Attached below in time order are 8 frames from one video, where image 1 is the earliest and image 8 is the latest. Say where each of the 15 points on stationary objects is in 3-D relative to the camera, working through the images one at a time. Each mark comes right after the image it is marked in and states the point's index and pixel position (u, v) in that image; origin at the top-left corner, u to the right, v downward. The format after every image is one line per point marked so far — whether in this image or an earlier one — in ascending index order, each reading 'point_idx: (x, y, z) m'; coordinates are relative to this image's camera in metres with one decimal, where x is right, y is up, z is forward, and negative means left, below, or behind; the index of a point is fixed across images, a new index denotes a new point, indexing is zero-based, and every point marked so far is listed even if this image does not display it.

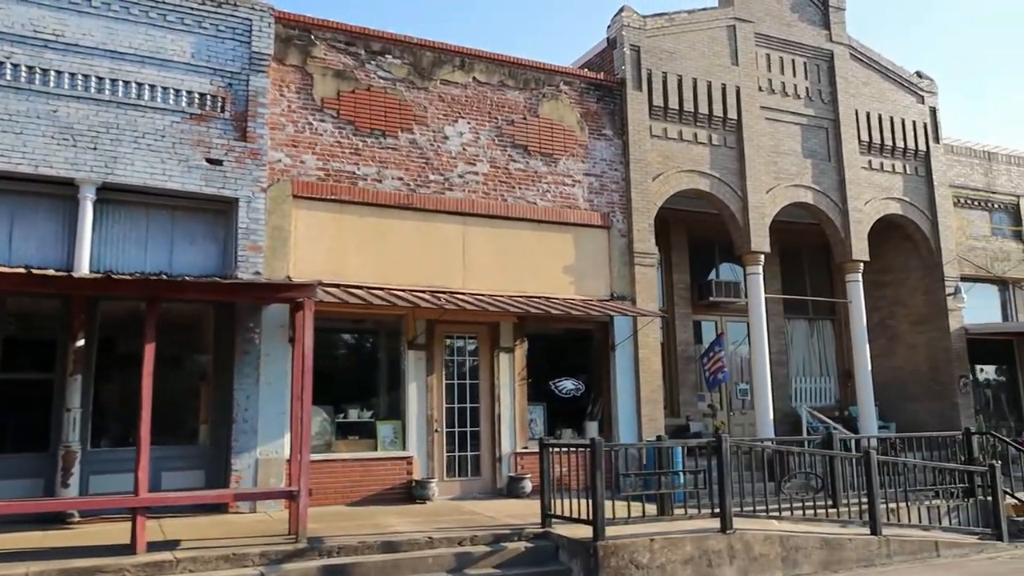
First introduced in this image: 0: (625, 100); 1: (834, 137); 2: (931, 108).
0: (+2.1, +3.6, +13.7) m
1: (+7.0, +3.3, +15.7) m
2: (+9.9, +4.2, +16.9) m
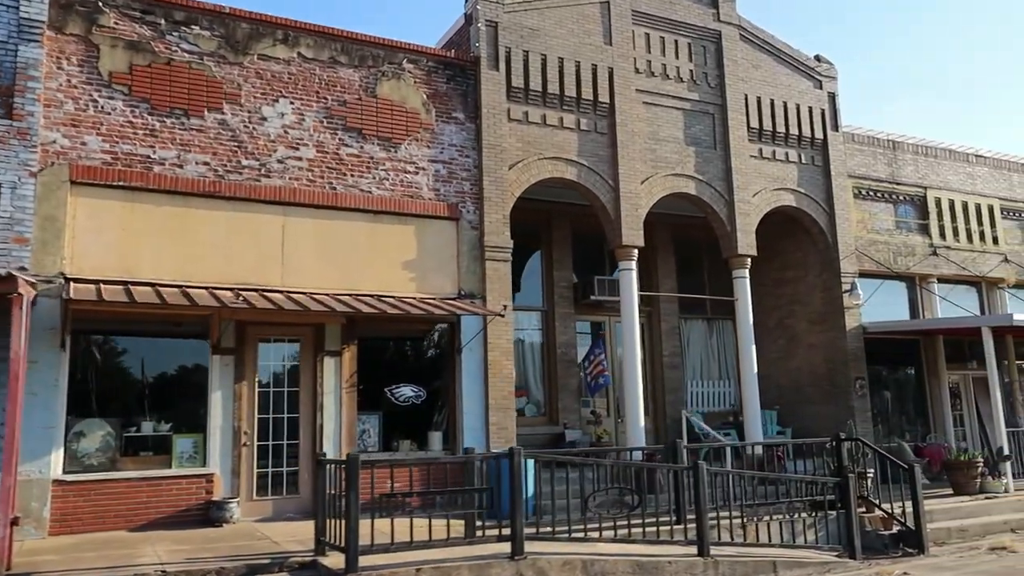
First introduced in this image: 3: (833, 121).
0: (-0.6, +3.6, +12.6) m
1: (+4.3, +3.4, +14.7) m
2: (+7.1, +4.3, +16.0) m
3: (+7.1, +3.7, +15.9) m
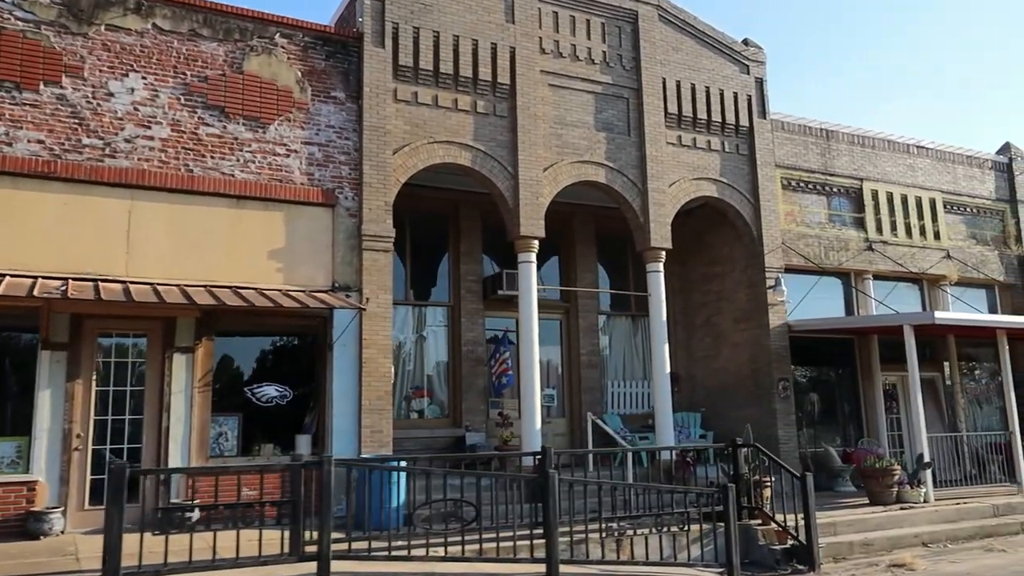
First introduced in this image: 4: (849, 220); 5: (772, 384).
0: (-2.5, +3.8, +11.7) m
1: (+2.4, +3.5, +13.9) m
2: (+5.2, +4.4, +15.2) m
3: (+5.2, +3.8, +15.1) m
4: (+7.4, +1.5, +15.9) m
5: (+5.1, -1.9, +14.2) m
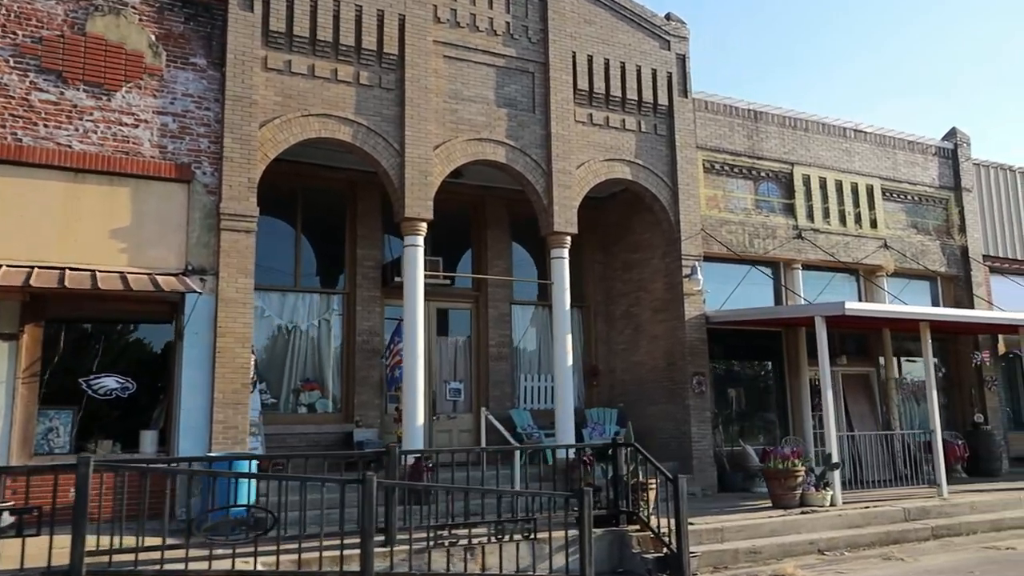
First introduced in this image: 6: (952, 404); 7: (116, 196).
0: (-4.3, +4.0, +10.8) m
1: (+0.5, +3.7, +13.0) m
2: (+3.3, +4.6, +14.3) m
3: (+3.3, +4.0, +14.2) m
4: (+5.6, +1.7, +15.1) m
5: (+3.2, -1.7, +13.3) m
6: (+10.3, -2.7, +16.8) m
7: (-5.5, +1.3, +9.9) m
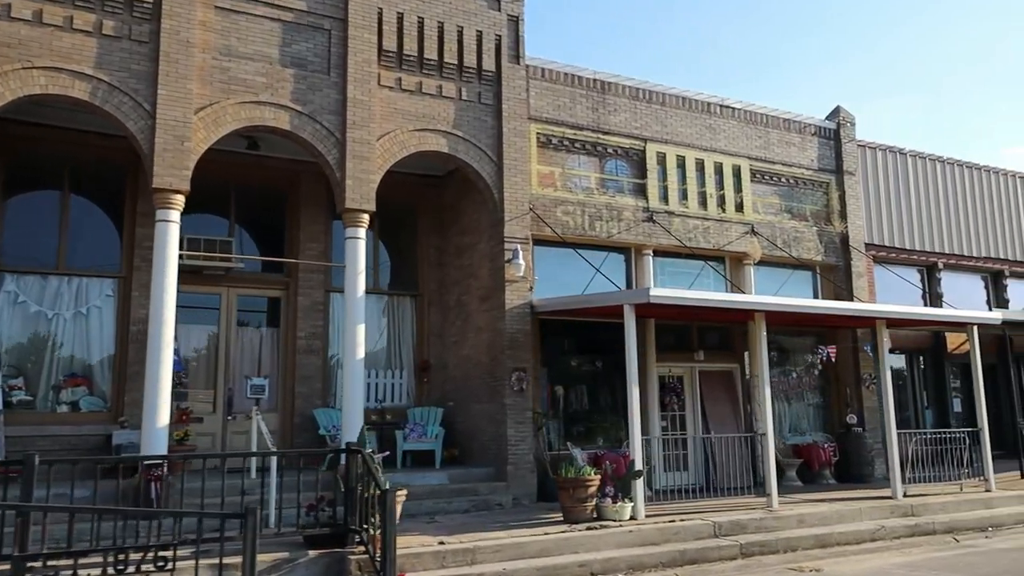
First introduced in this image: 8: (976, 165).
0: (-7.5, +4.3, +9.2) m
1: (-2.8, +4.0, +11.5) m
2: (0.0, +4.9, +12.9) m
3: (0.0, +4.2, +12.8) m
4: (+2.2, +2.0, +13.7) m
5: (-0.1, -1.5, +12.0) m
6: (+6.8, -2.5, +15.5) m
7: (-8.7, +1.5, +8.3) m
8: (+11.7, +3.1, +18.2) m
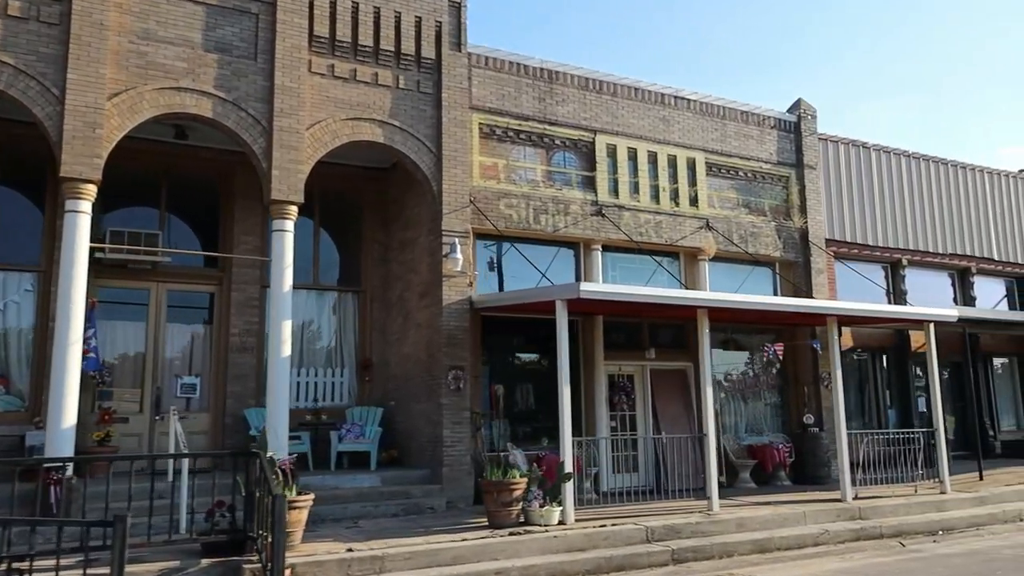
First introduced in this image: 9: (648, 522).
0: (-8.5, +4.4, +8.7) m
1: (-3.8, +4.0, +11.1) m
2: (-1.0, +4.9, +12.5) m
3: (-1.0, +4.3, +12.4) m
4: (+1.2, +2.0, +13.3) m
5: (-1.1, -1.4, +11.5) m
6: (+5.8, -2.4, +15.2) m
7: (-9.7, +1.6, +7.8) m
8: (+10.7, +3.2, +17.8) m
9: (+1.8, -3.1, +9.6) m
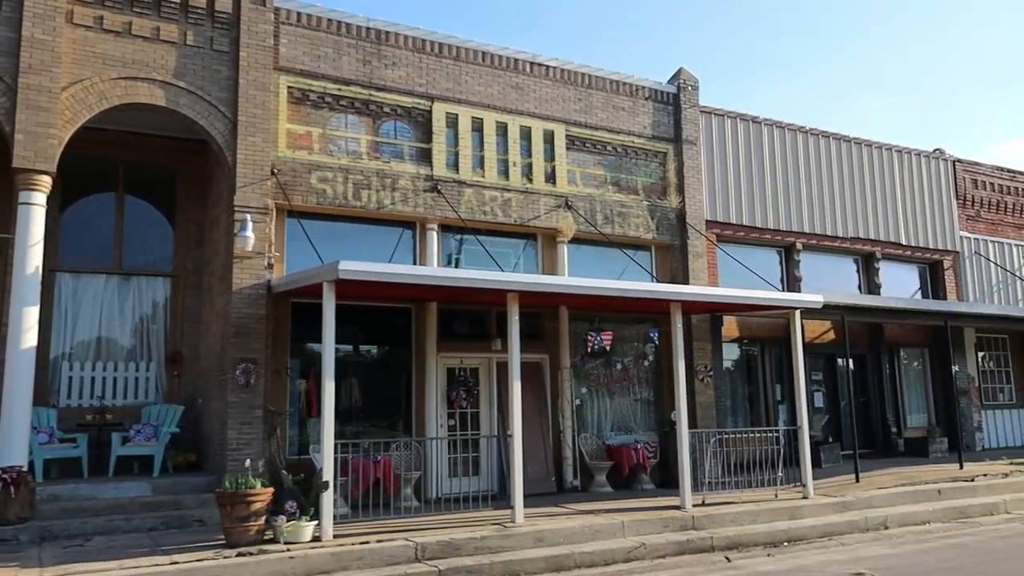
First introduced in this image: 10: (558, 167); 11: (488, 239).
0: (-11.4, +4.6, +7.2) m
1: (-6.7, +4.3, +9.7) m
2: (-3.9, +5.2, +11.1) m
3: (-3.9, +4.5, +11.0) m
4: (-1.7, +2.3, +12.0) m
5: (-4.0, -1.1, +10.2) m
6: (+2.9, -2.1, +13.9) m
7: (-12.5, +1.8, +6.3) m
8: (+7.7, +3.5, +16.6) m
9: (-1.0, -2.9, +8.3) m
10: (+0.9, +2.2, +13.2) m
11: (-0.5, +0.9, +12.7) m
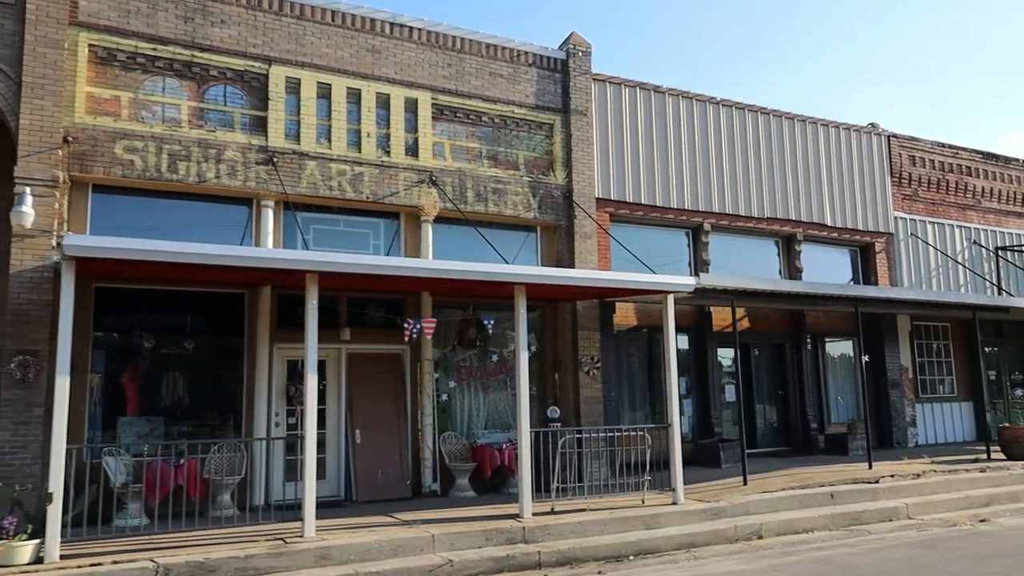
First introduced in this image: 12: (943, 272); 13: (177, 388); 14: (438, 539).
0: (-13.7, +4.7, +6.0) m
1: (-9.0, +4.5, +8.4) m
2: (-6.3, +5.4, +9.8) m
3: (-6.3, +4.8, +9.7) m
4: (-4.1, +2.5, +10.8) m
5: (-6.4, -0.9, +9.0) m
6: (+0.5, -1.8, +12.7) m
7: (-14.9, +2.0, +5.1) m
8: (+5.3, +3.8, +15.4) m
9: (-3.4, -2.7, +7.1) m
10: (-1.5, +2.5, +12.0) m
11: (-2.9, +1.1, +11.5) m
12: (+10.6, +0.4, +17.7) m
13: (-5.0, -1.4, +10.3) m
14: (-0.8, -2.9, +8.2) m
